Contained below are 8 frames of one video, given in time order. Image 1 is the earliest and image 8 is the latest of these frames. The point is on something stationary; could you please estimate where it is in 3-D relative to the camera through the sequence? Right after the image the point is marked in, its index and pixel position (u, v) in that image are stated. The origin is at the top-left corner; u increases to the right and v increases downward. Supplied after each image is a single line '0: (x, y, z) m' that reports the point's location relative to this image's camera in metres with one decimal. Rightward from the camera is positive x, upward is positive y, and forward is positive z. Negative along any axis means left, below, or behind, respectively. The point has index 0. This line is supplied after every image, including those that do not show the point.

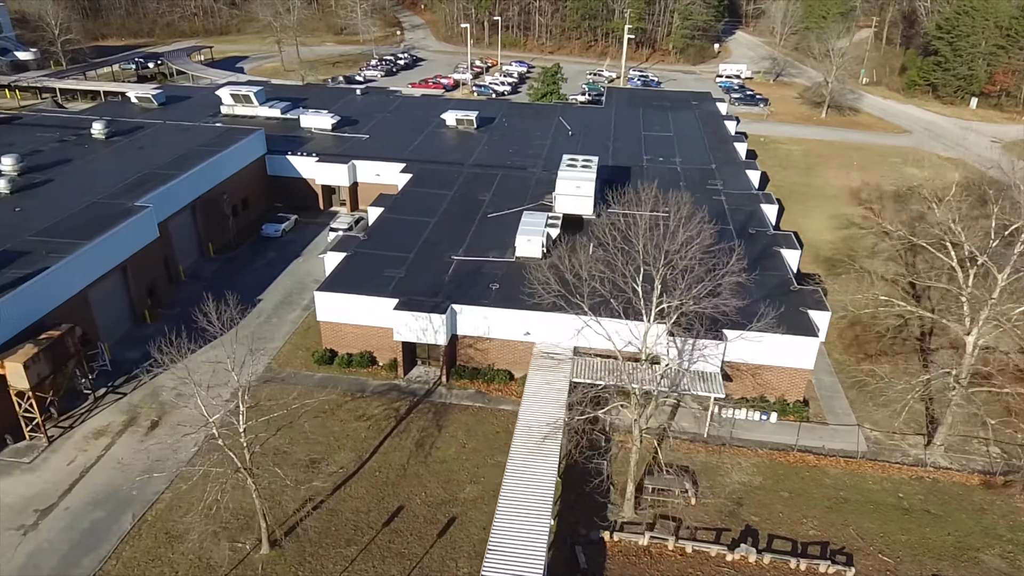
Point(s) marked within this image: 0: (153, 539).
0: (-9.8, -6.9, +19.4) m
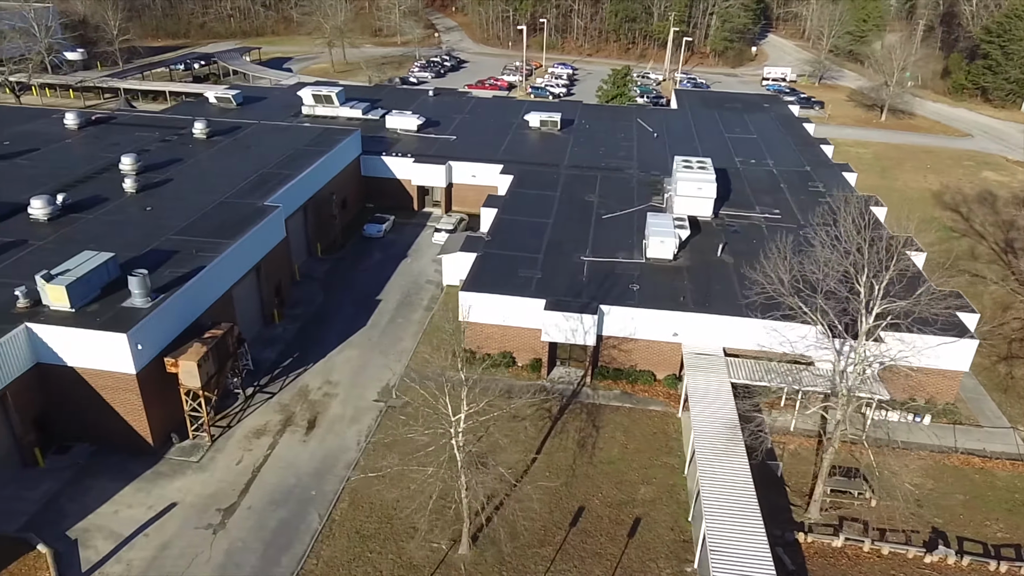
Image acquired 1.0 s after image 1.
0: (-4.5, -6.9, +19.4) m
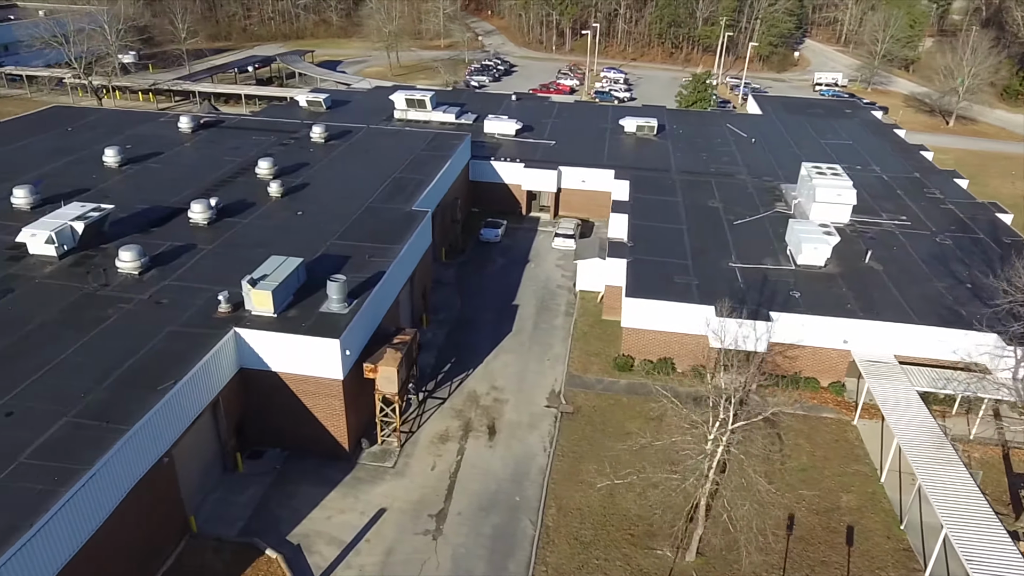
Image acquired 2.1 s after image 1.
0: (+1.6, -7.1, +19.4) m
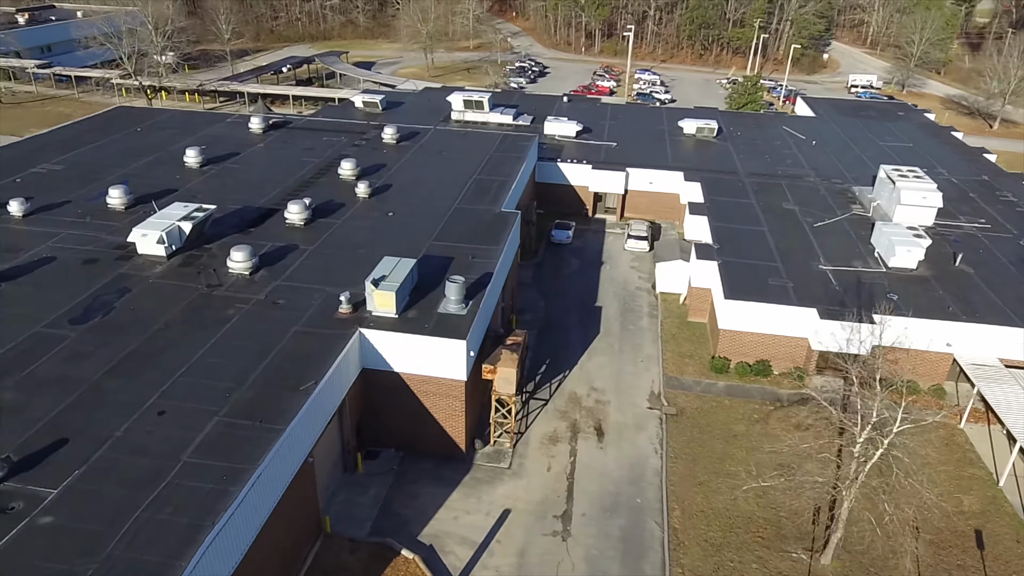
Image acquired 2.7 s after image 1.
0: (+5.2, -7.2, +19.4) m
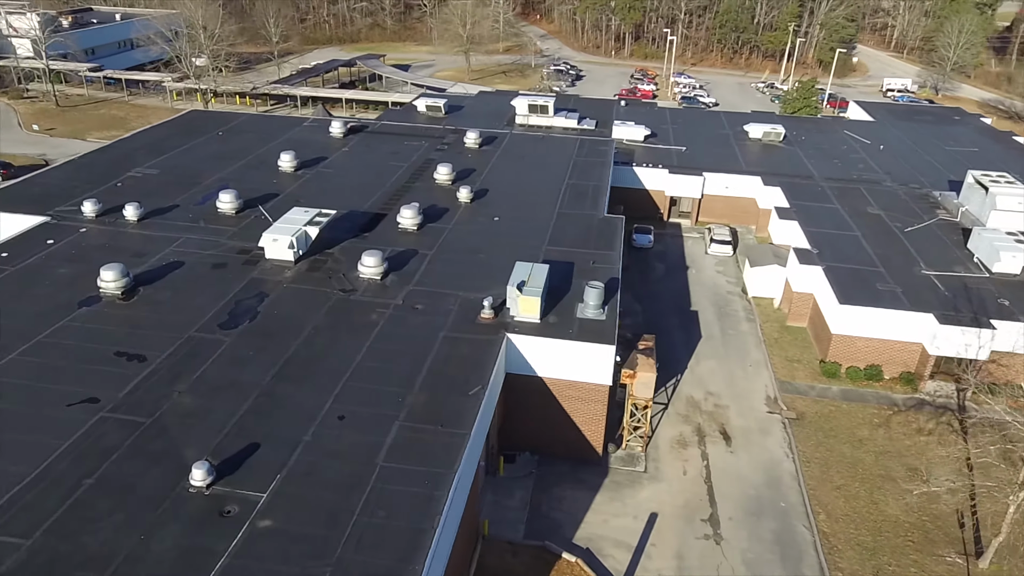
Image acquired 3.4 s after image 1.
0: (+9.6, -7.3, +19.5) m
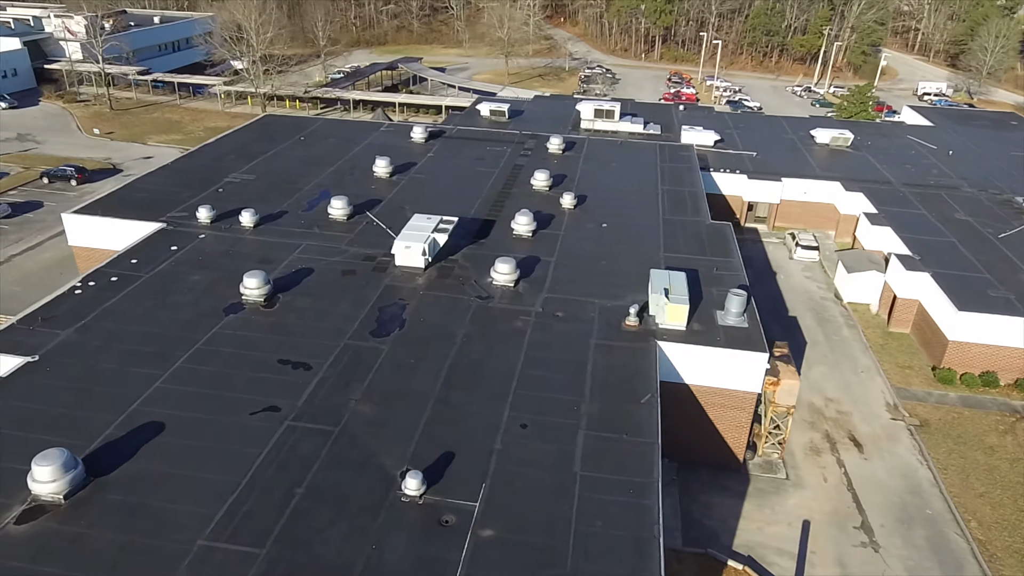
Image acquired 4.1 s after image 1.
0: (+14.1, -7.6, +19.6) m
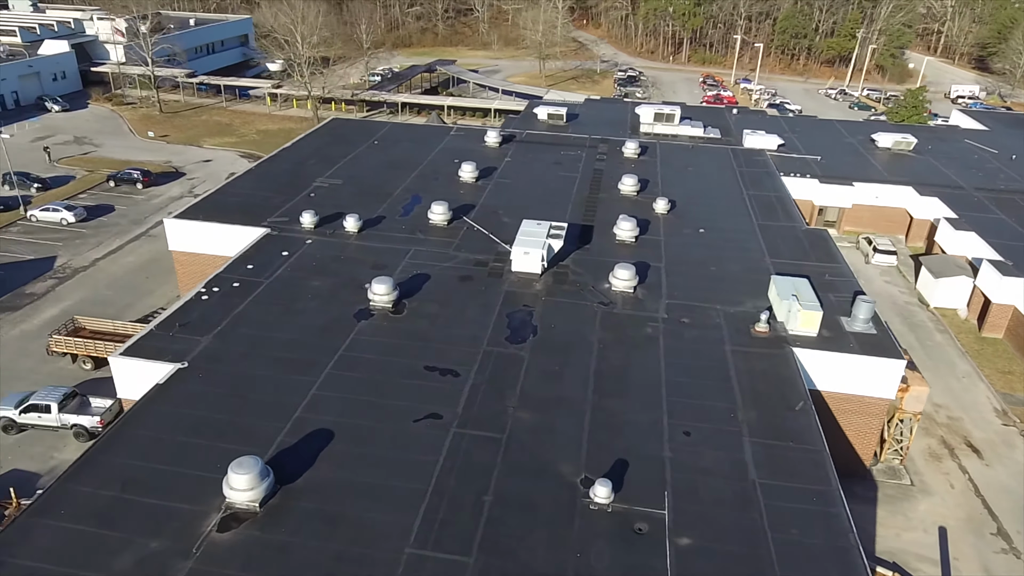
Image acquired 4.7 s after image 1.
0: (+18.2, -7.8, +19.7) m
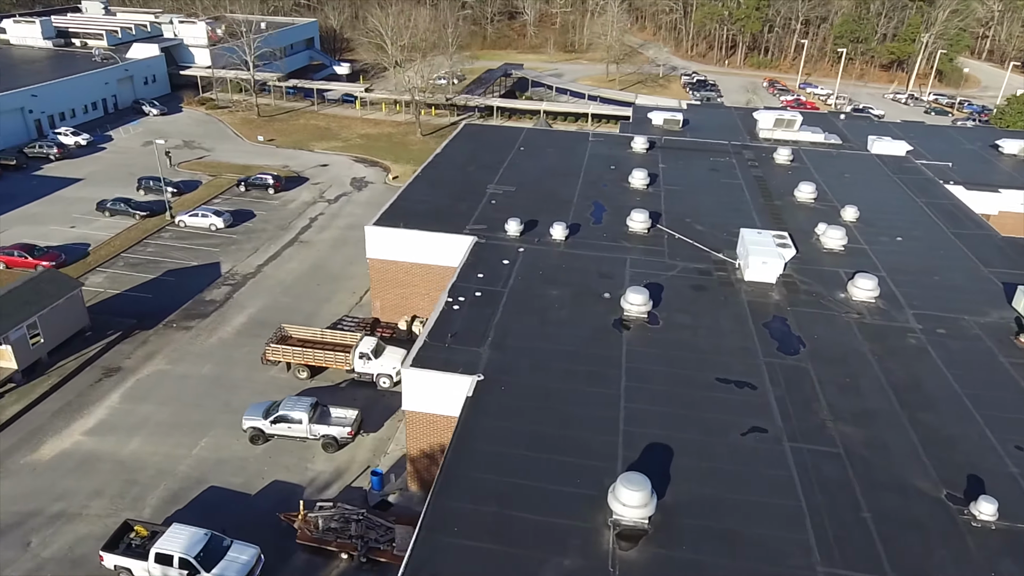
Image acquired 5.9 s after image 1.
0: (+26.4, -8.2, +19.5) m
